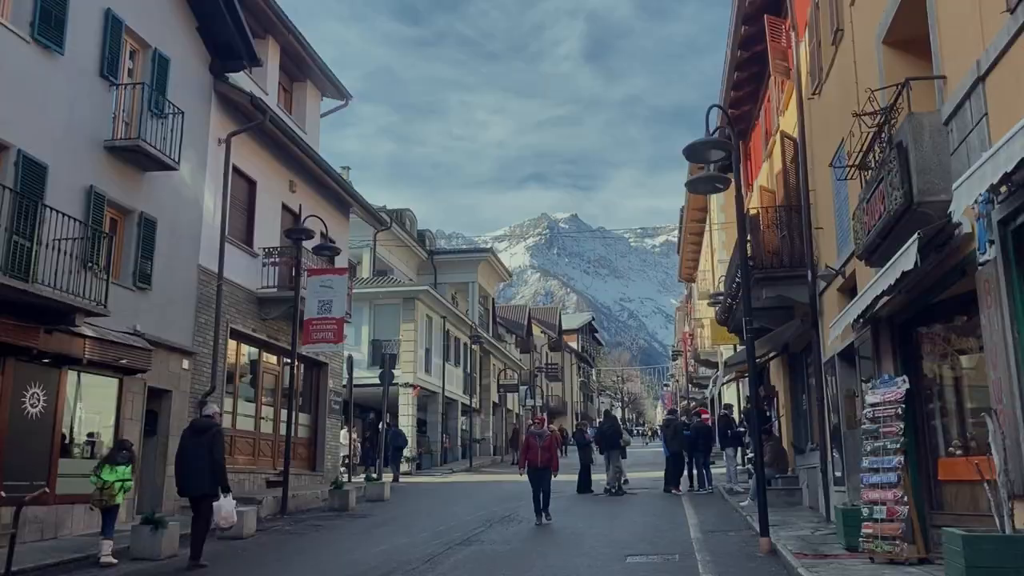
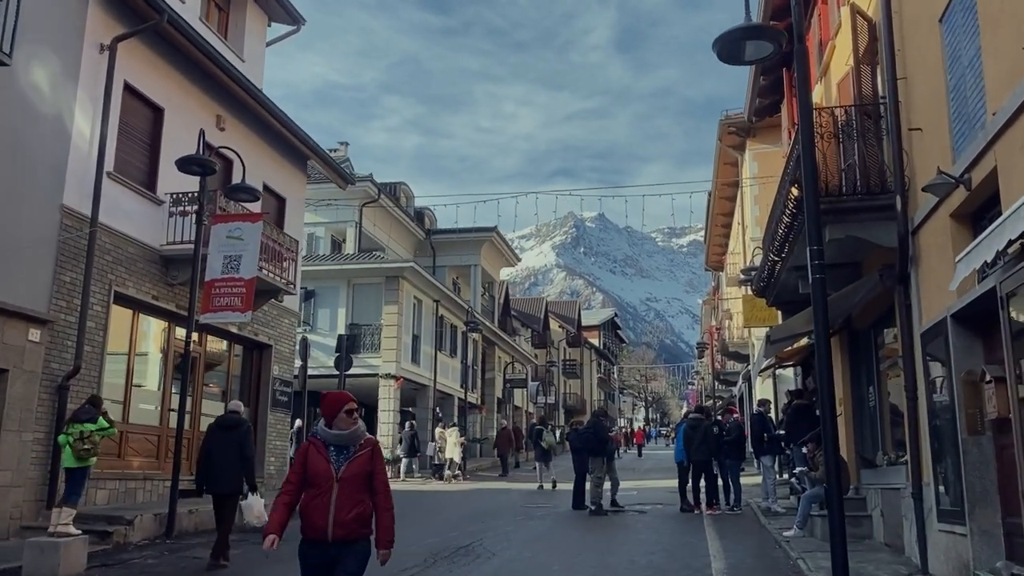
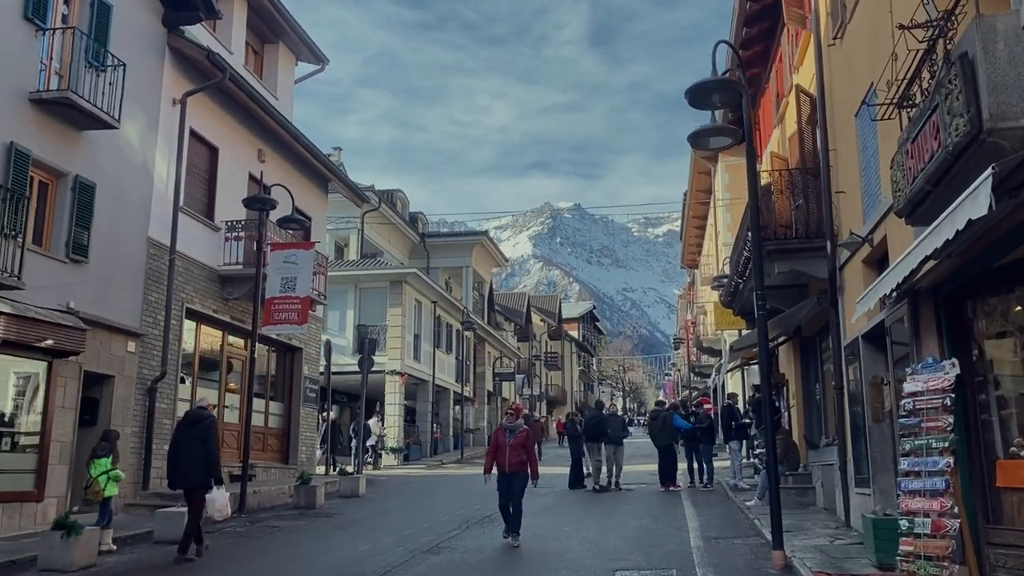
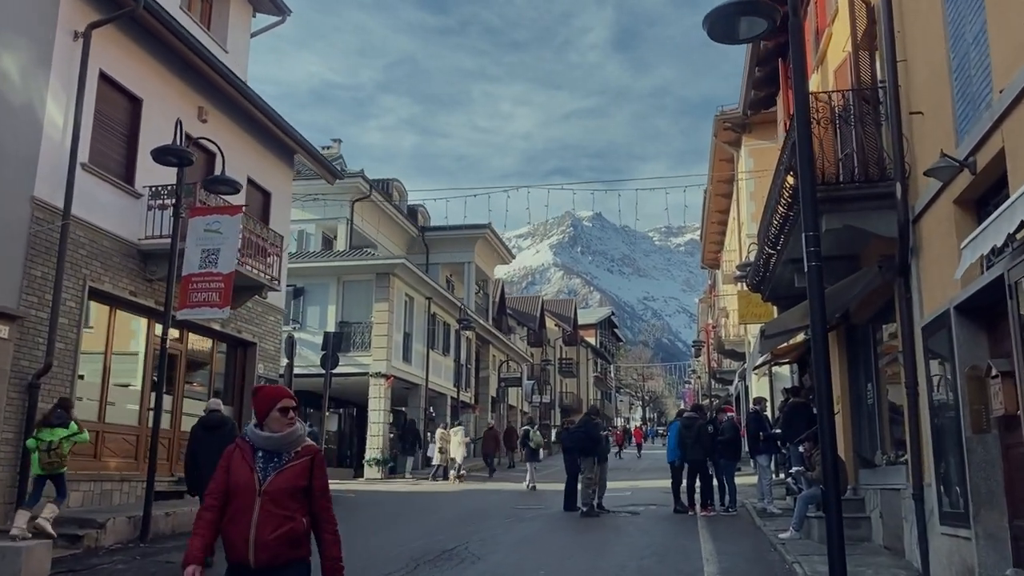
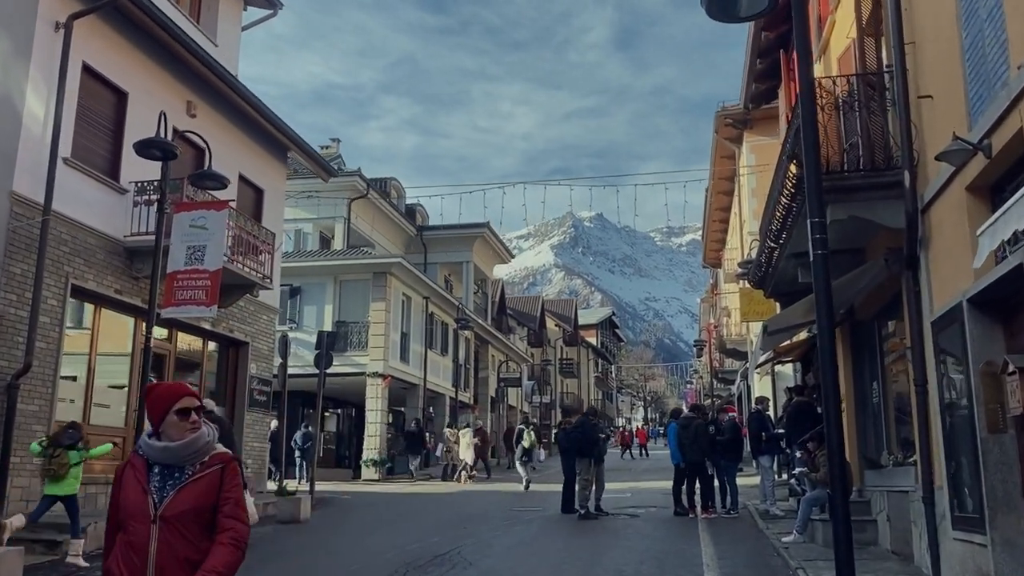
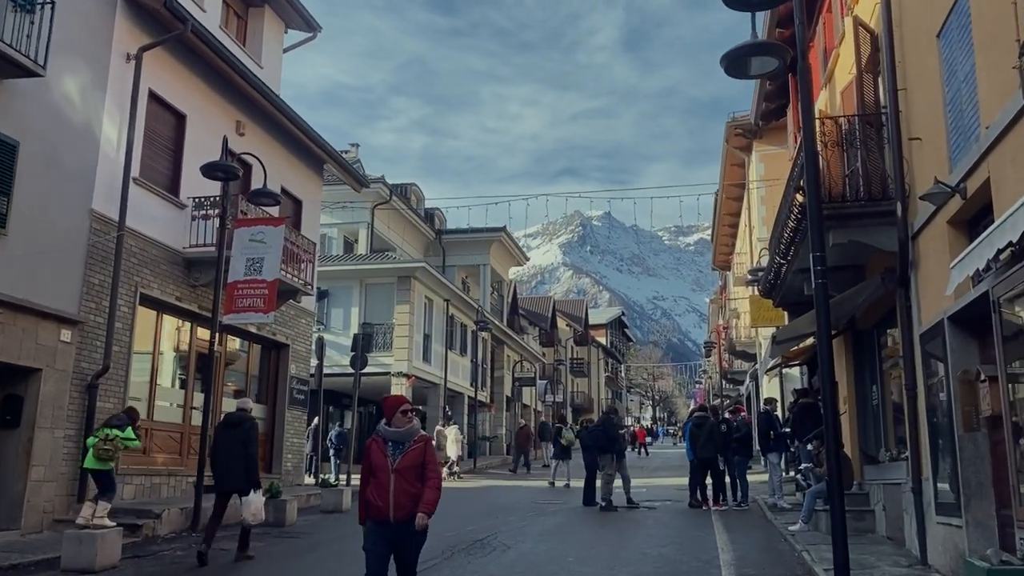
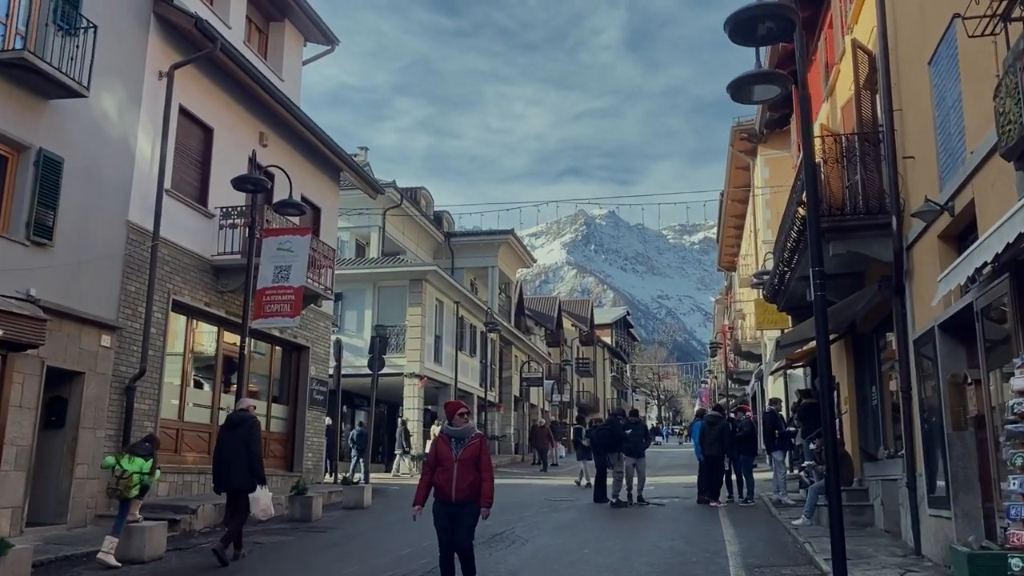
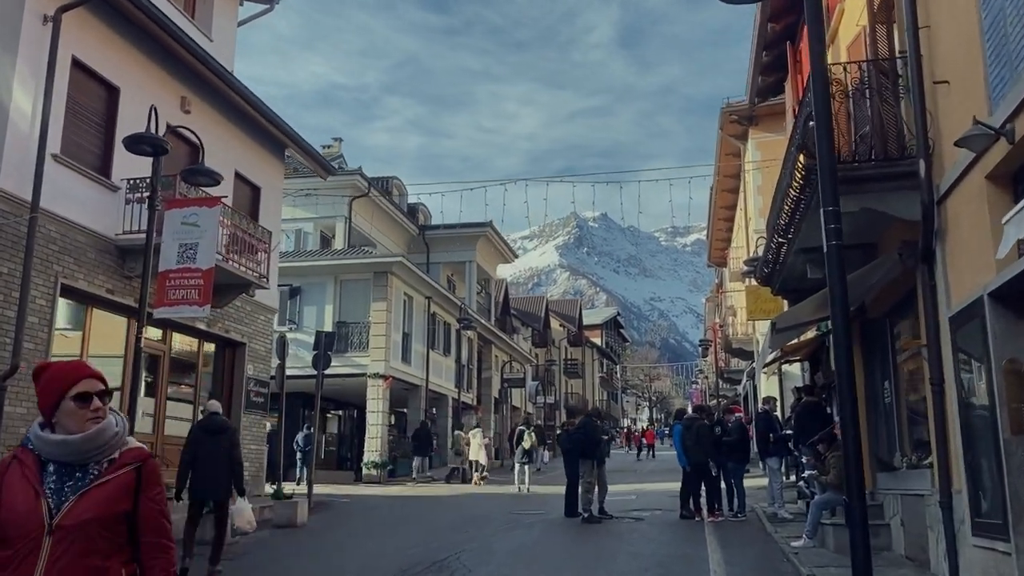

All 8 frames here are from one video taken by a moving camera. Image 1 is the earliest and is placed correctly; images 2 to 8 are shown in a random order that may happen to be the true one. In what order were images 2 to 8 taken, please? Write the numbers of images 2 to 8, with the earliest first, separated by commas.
3, 7, 6, 2, 4, 5, 8
